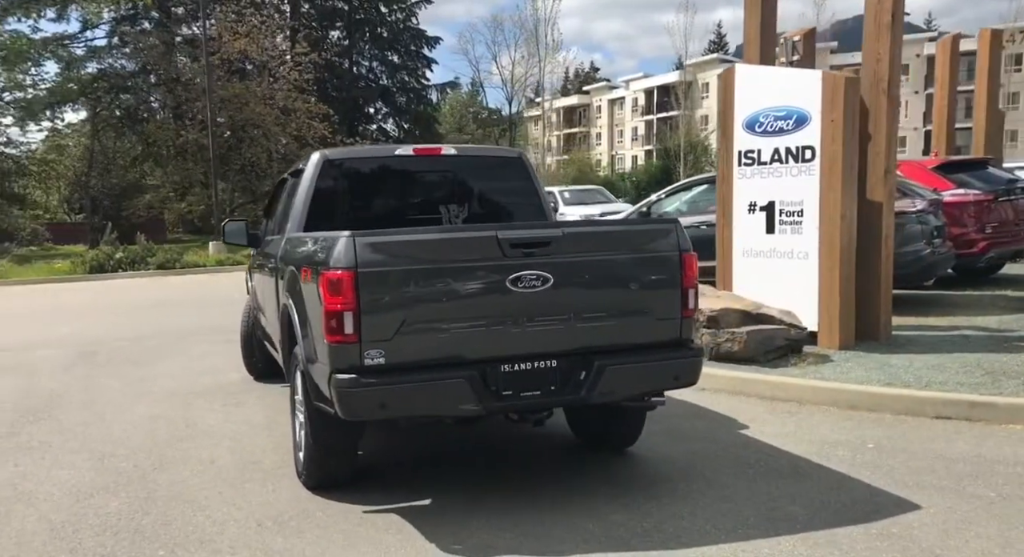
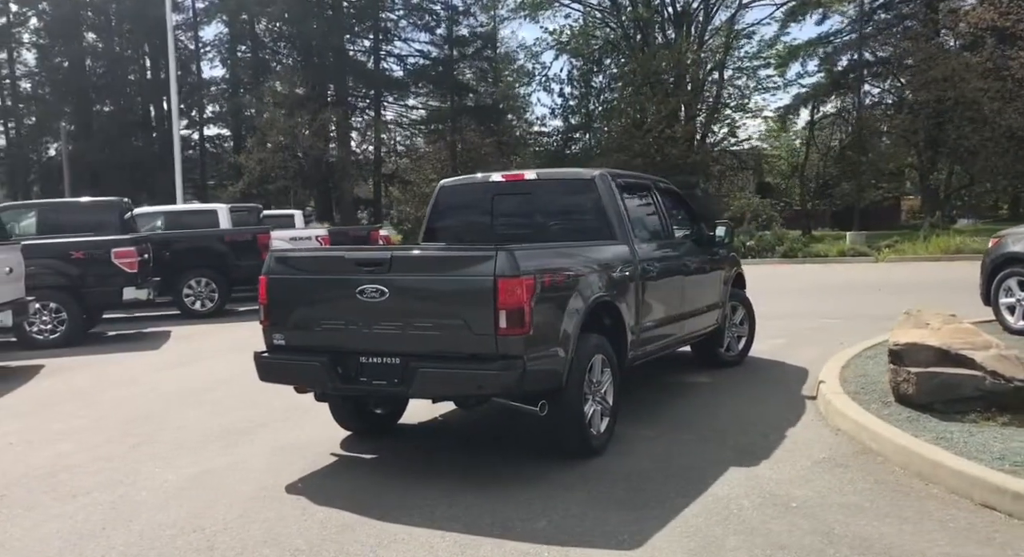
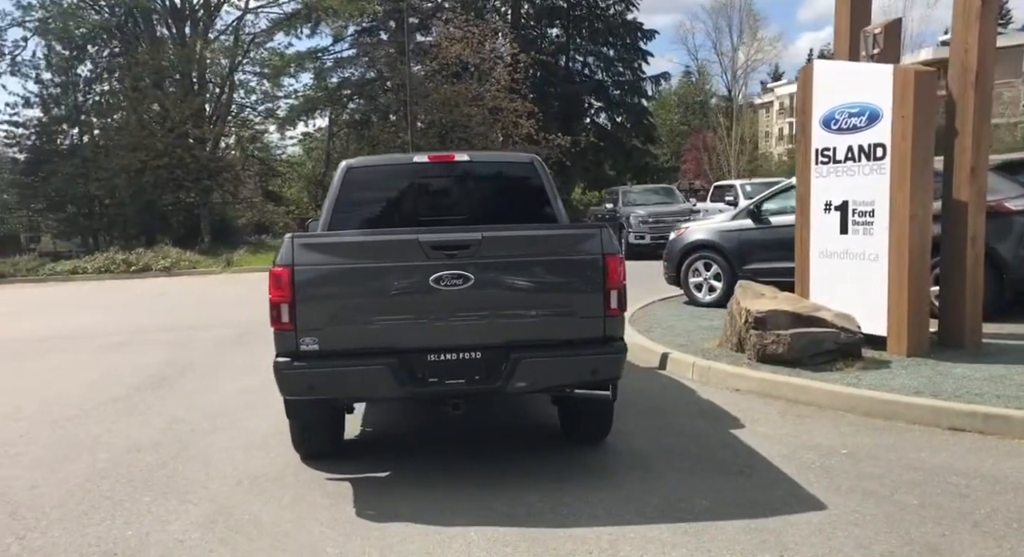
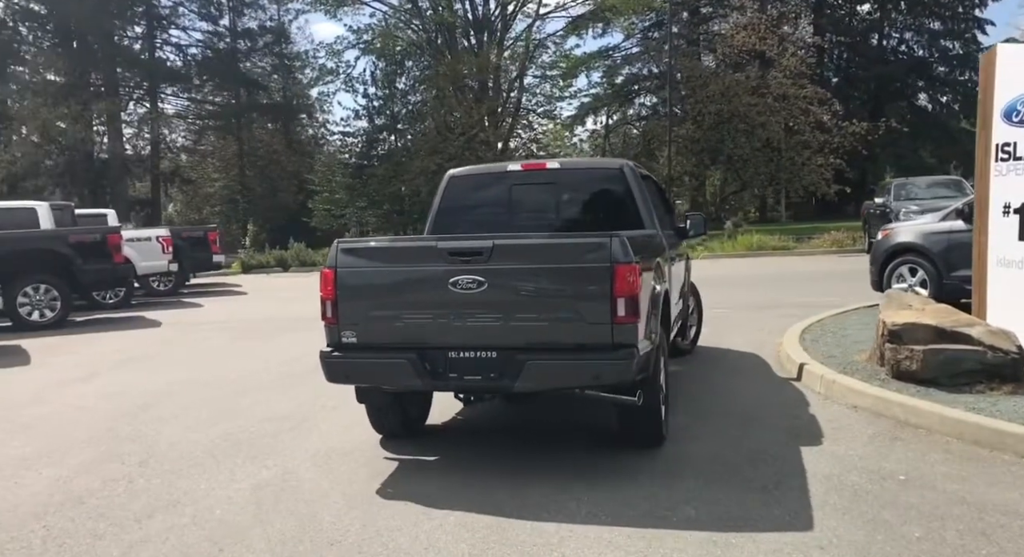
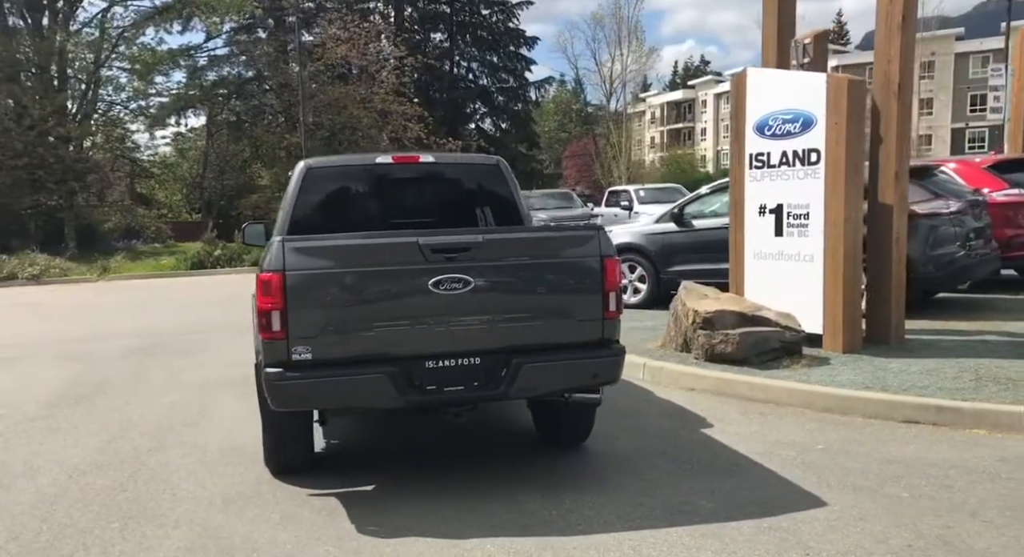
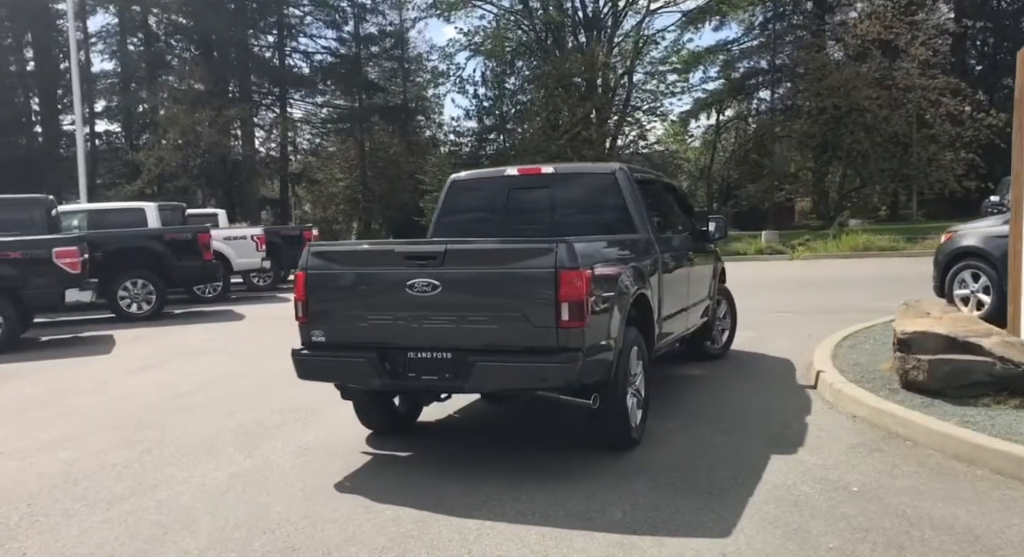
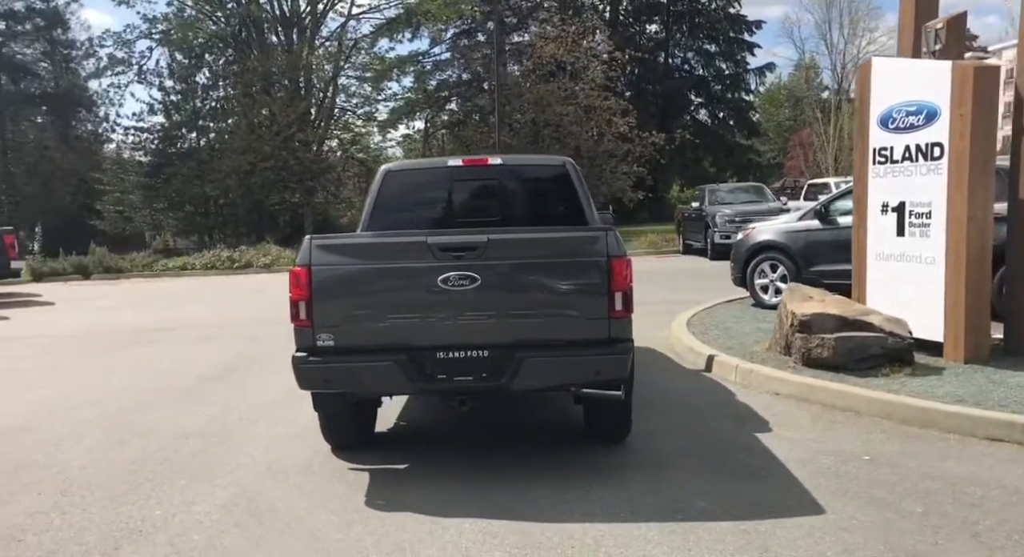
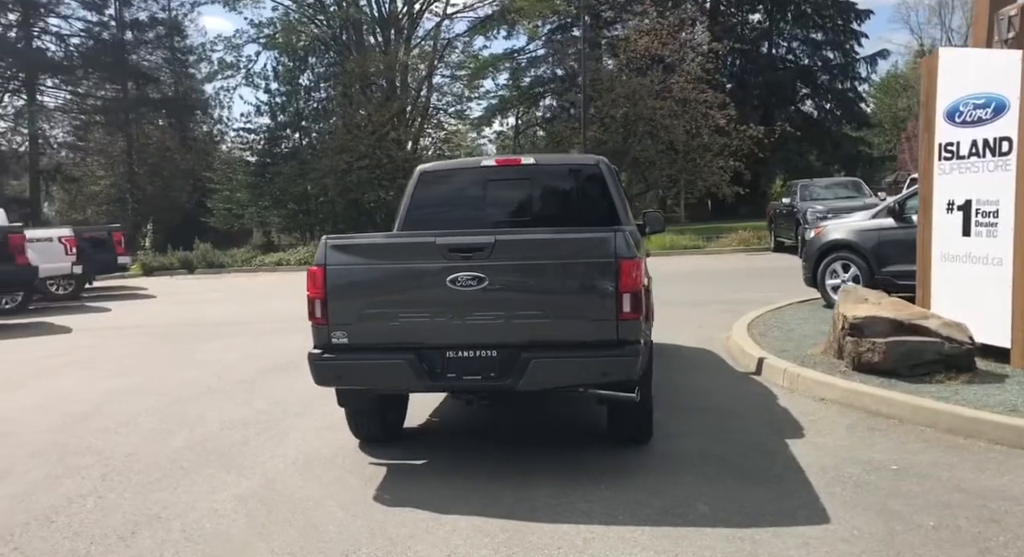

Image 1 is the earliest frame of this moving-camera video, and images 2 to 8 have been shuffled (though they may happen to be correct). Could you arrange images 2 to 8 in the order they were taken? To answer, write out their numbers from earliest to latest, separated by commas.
5, 3, 7, 8, 4, 6, 2
